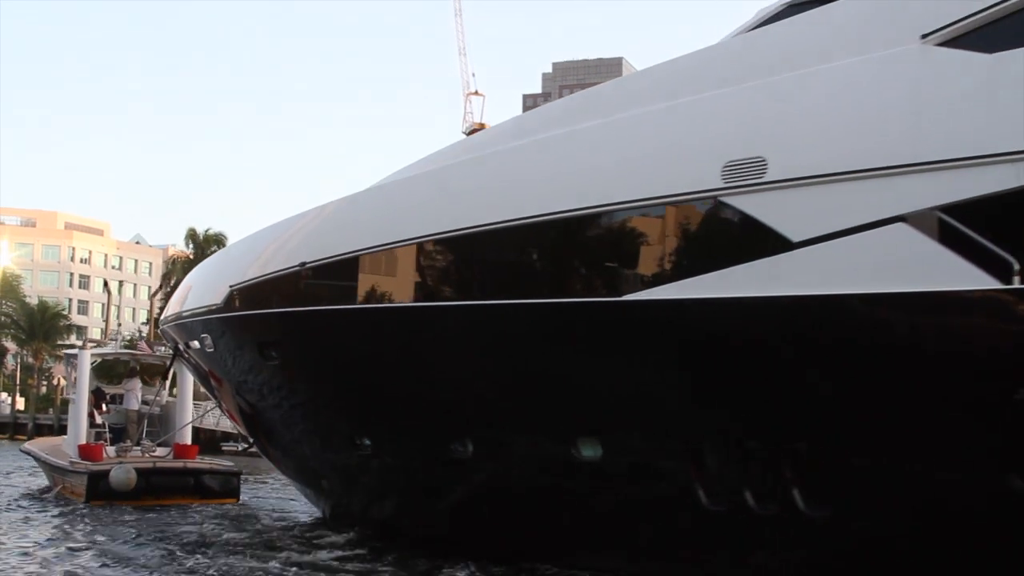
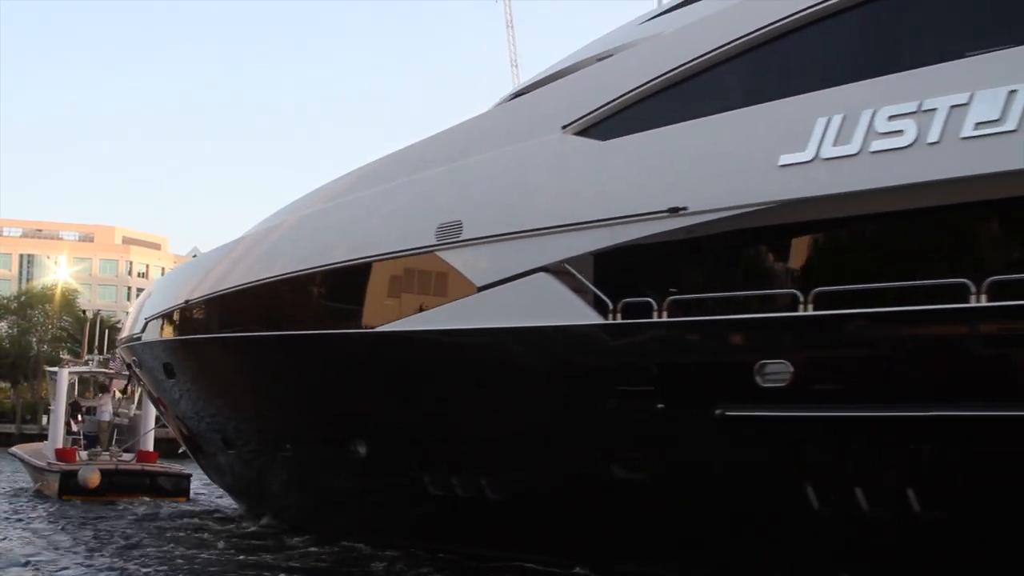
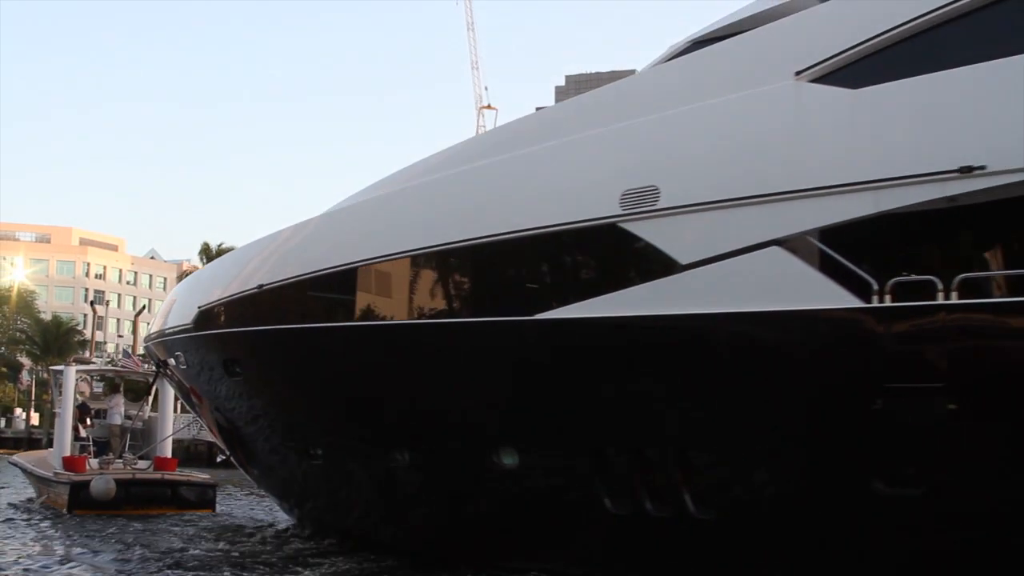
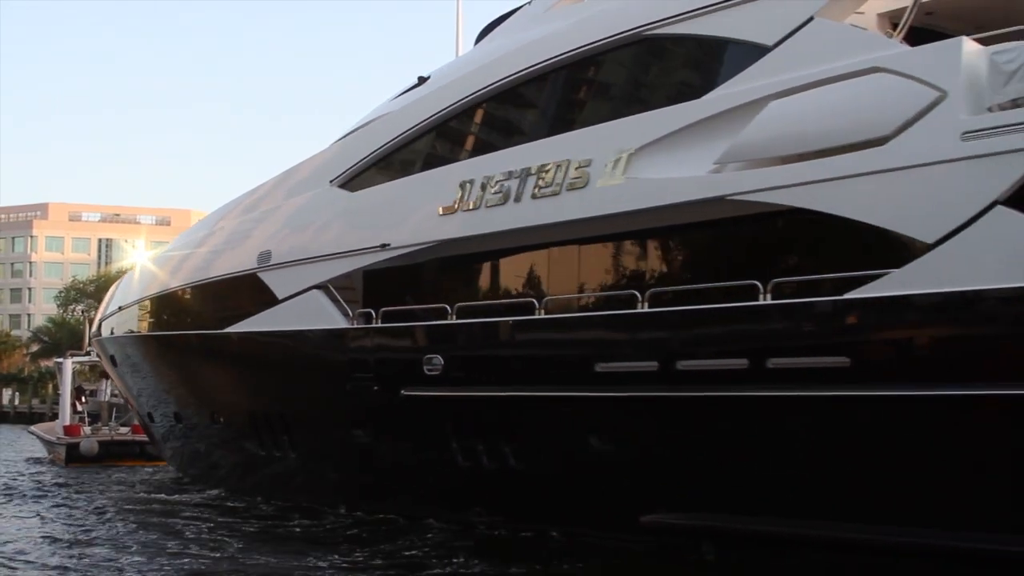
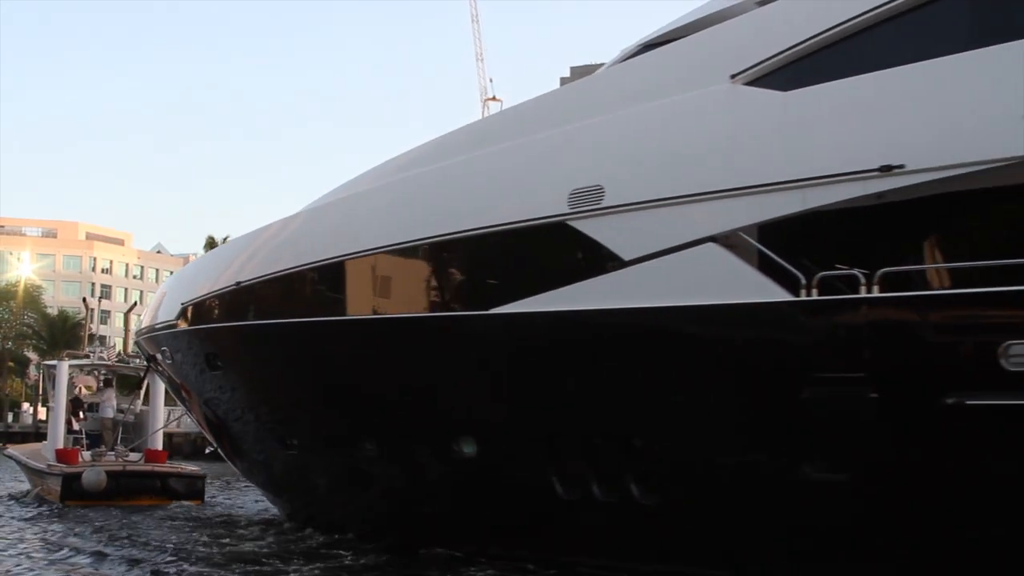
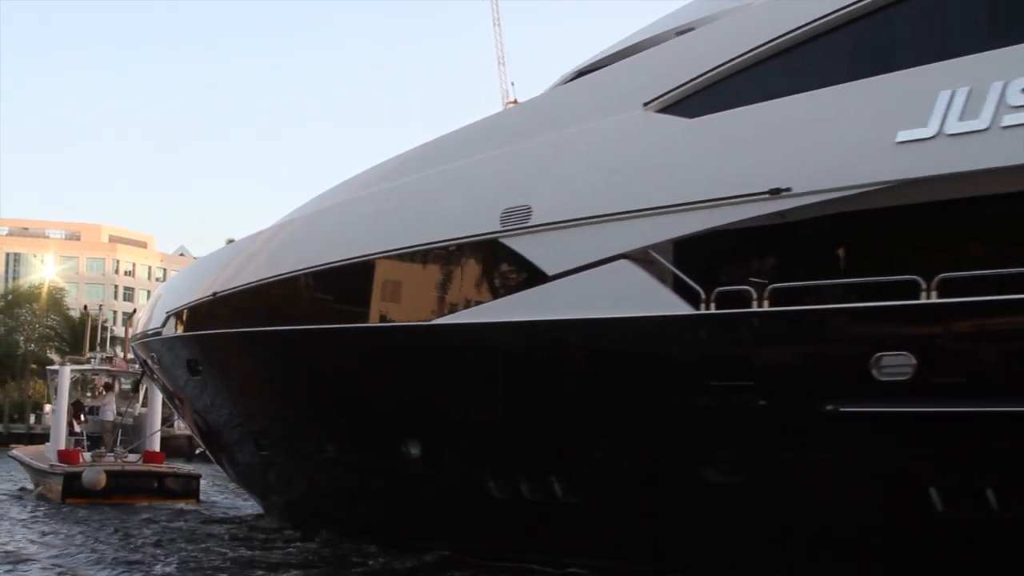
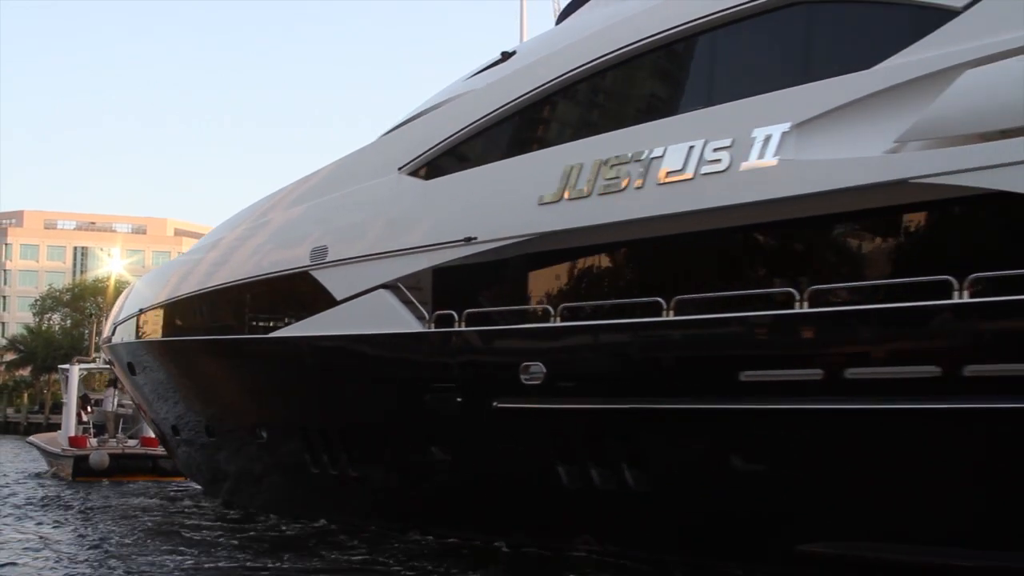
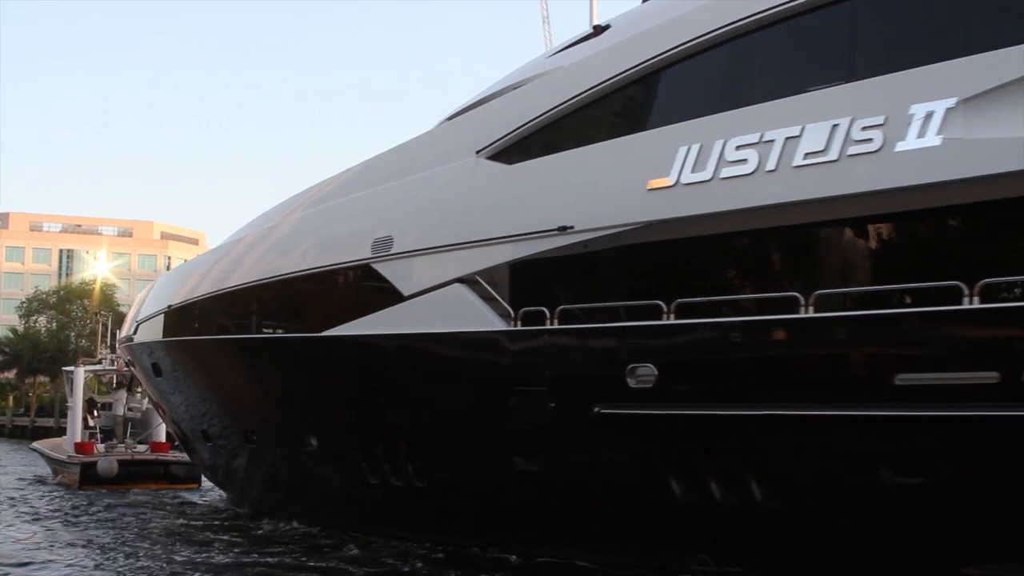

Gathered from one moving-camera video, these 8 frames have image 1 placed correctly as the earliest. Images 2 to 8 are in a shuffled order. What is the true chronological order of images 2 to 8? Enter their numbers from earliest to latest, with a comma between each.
3, 5, 6, 2, 8, 7, 4
